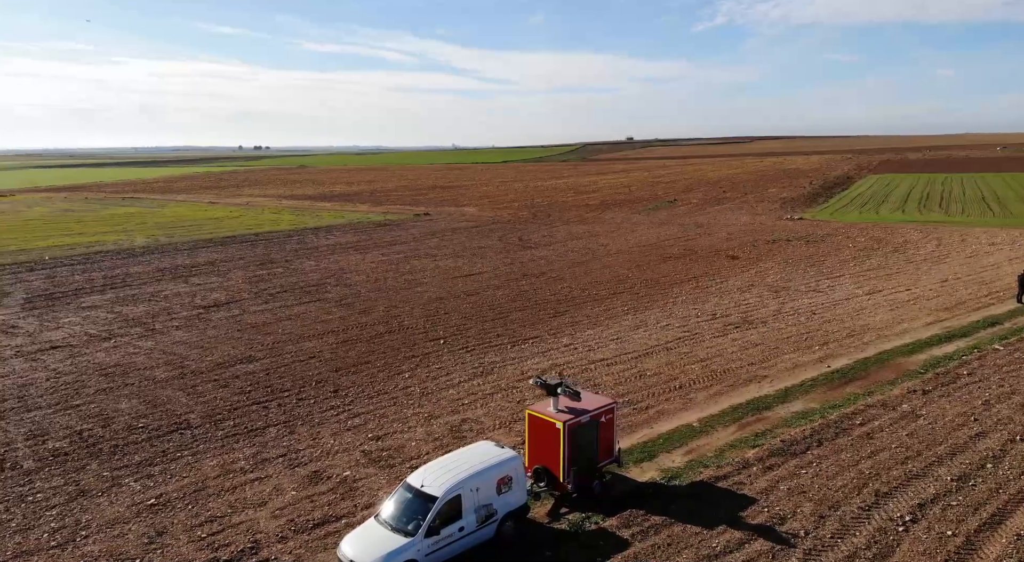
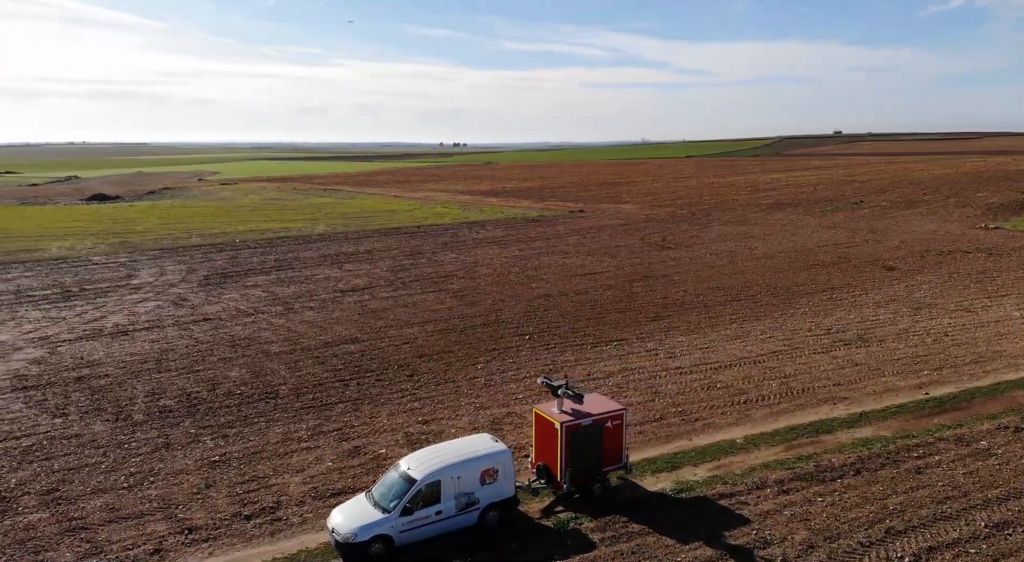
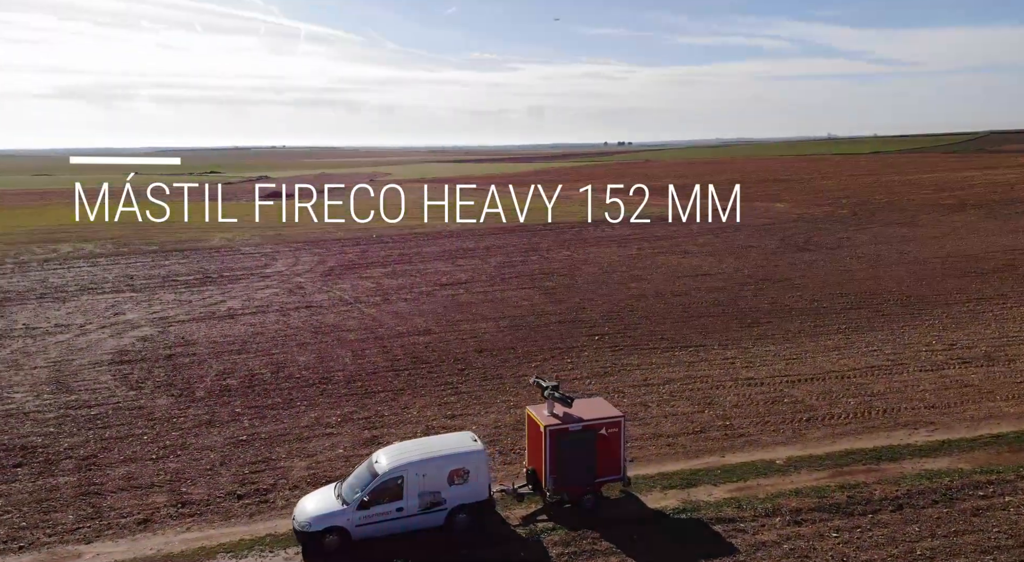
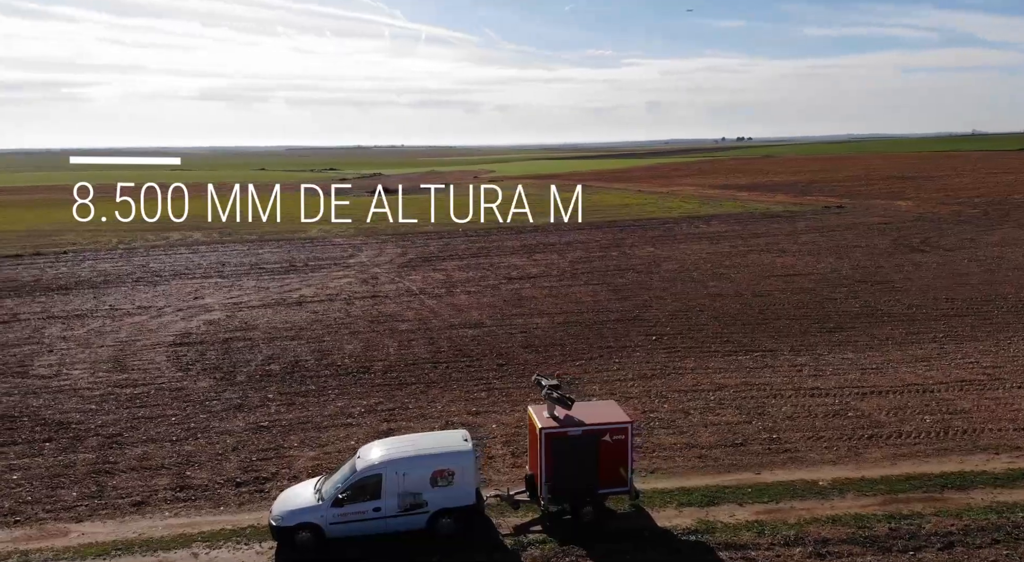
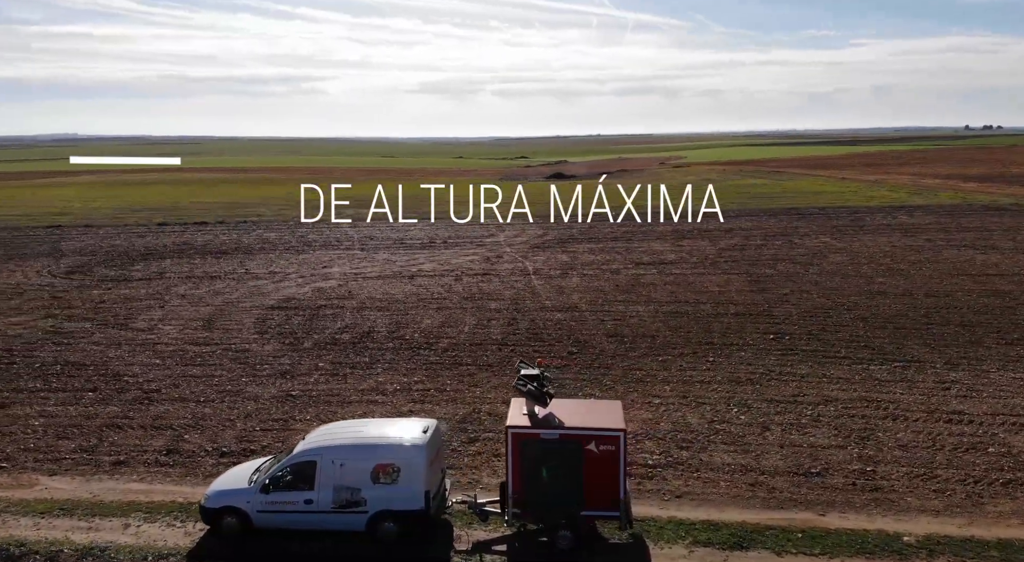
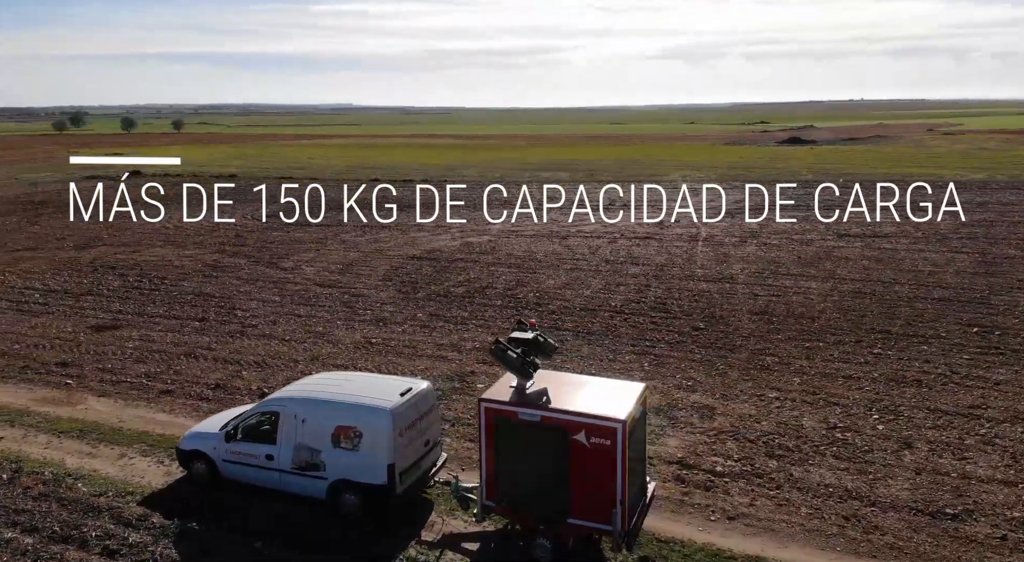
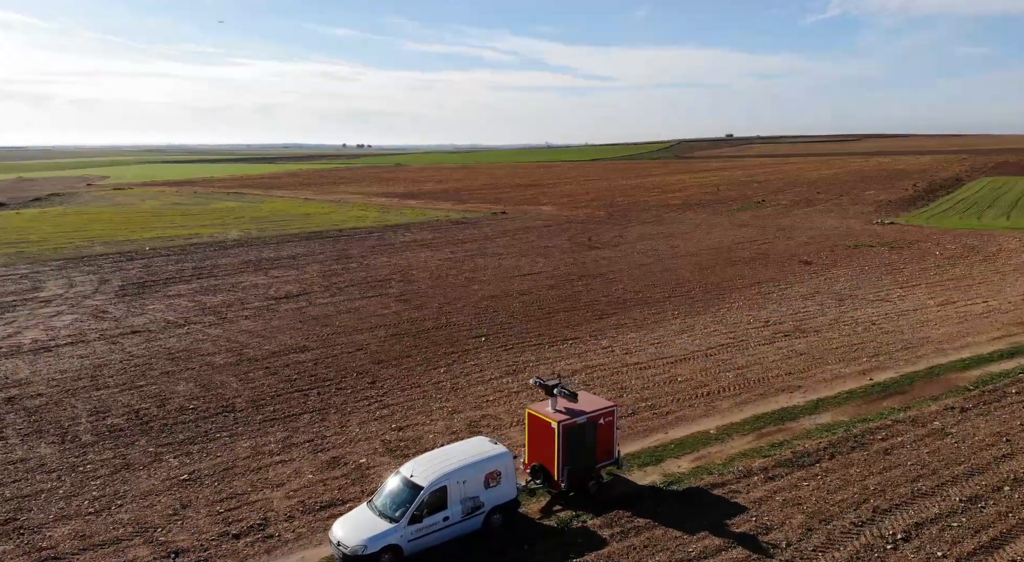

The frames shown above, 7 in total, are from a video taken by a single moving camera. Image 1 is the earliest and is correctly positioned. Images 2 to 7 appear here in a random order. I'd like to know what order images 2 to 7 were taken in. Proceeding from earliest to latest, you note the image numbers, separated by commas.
7, 2, 3, 4, 5, 6
